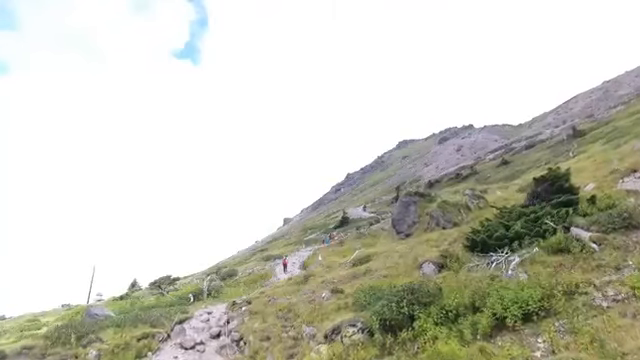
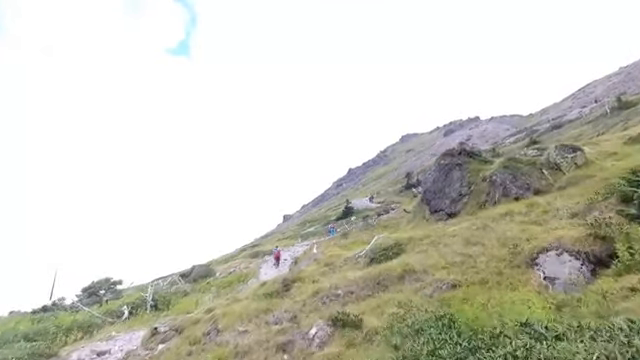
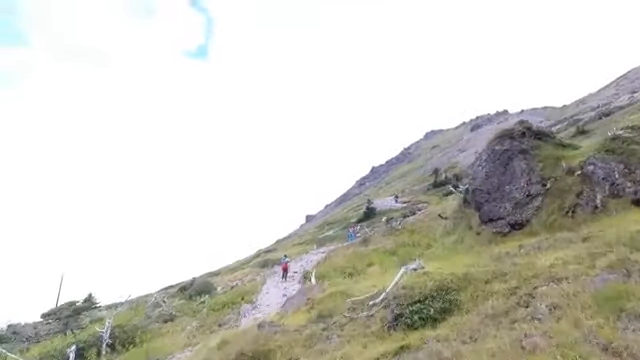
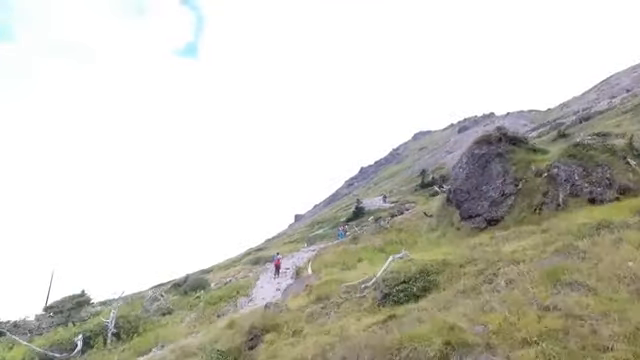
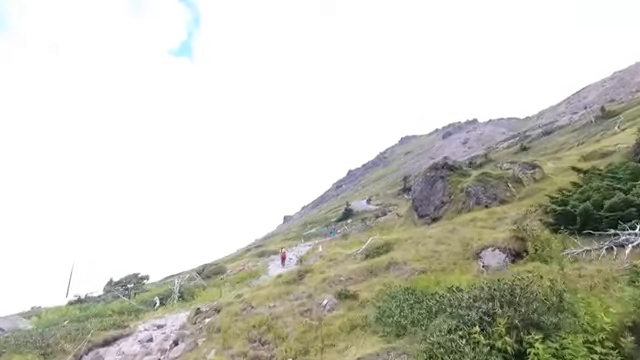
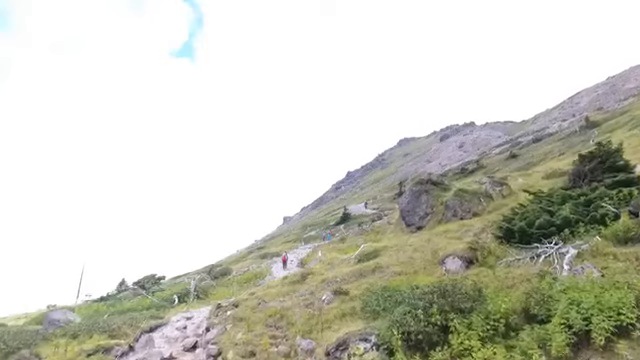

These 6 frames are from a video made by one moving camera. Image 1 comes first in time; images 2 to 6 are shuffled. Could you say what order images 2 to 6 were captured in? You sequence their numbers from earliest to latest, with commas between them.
6, 5, 2, 4, 3
